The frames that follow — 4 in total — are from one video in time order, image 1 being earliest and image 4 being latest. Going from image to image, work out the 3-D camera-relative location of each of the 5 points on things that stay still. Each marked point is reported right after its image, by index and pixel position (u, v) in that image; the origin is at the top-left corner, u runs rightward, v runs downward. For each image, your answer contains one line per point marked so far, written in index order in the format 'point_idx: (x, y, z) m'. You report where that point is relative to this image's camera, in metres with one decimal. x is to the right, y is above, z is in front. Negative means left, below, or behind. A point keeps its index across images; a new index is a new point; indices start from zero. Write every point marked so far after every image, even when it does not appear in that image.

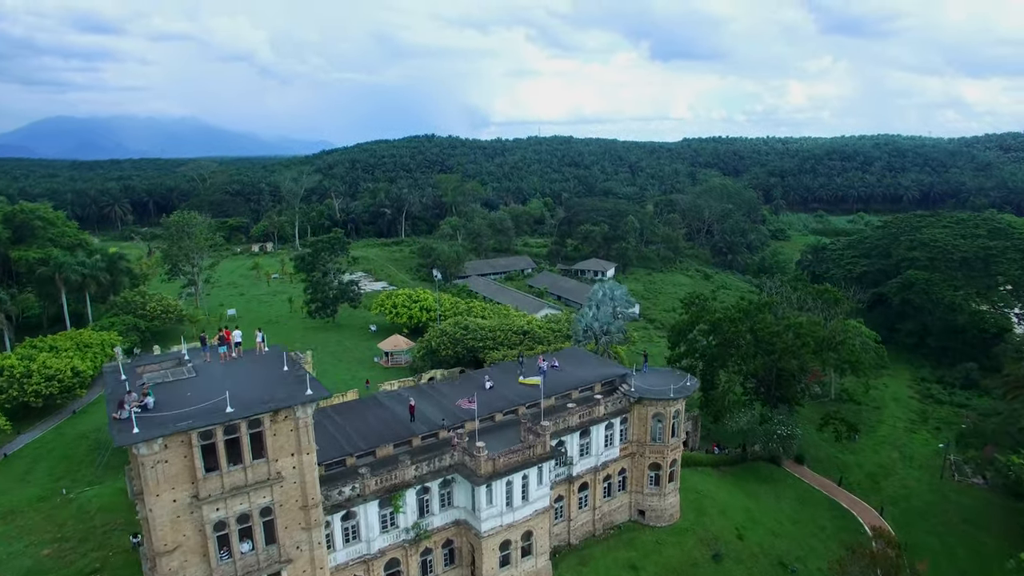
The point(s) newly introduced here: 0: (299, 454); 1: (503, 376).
0: (-3.8, -3.0, +11.2) m
1: (-0.3, -2.7, +18.9) m
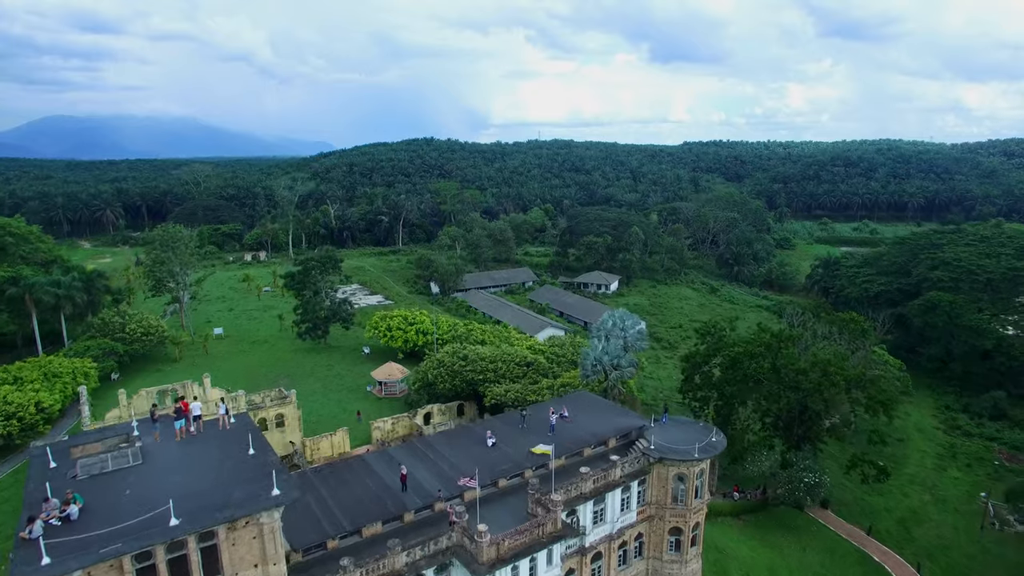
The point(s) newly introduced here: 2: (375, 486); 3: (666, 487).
0: (-3.7, -4.1, +9.2) m
1: (-0.2, -3.8, +17.0) m
2: (-3.1, -4.5, +14.1) m
3: (+4.0, -5.2, +16.4) m
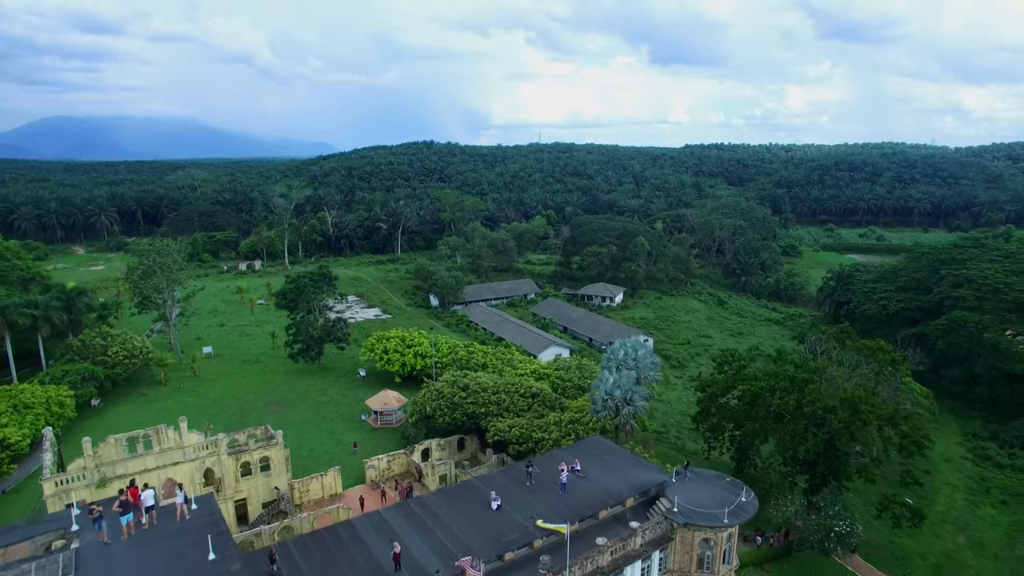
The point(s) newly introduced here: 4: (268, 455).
0: (-3.5, -5.0, +7.4) m
1: (0.0, -4.8, +15.2) m
2: (-2.9, -5.4, +12.4) m
3: (+4.2, -6.2, +14.7) m
4: (-7.7, -5.3, +19.9) m
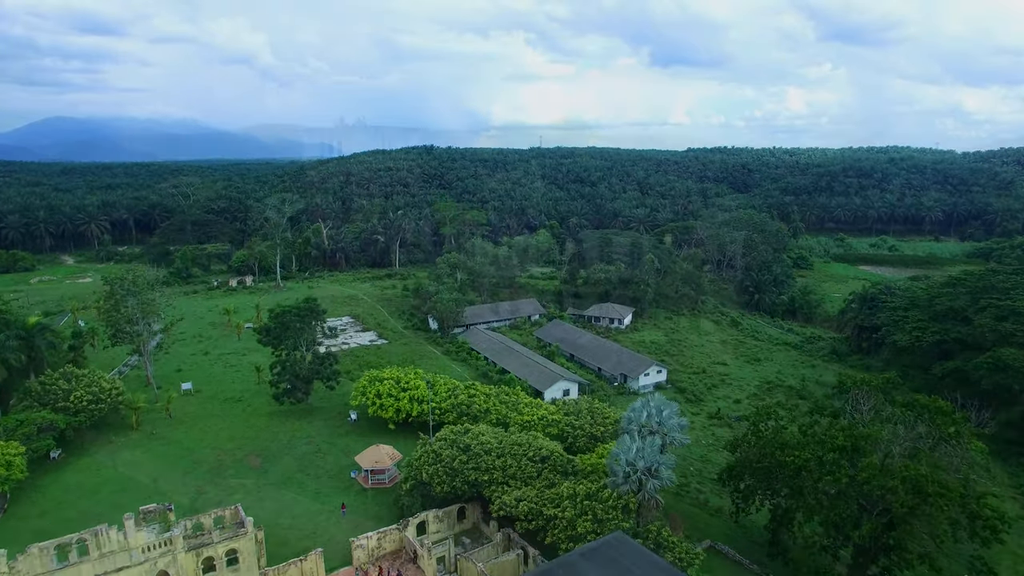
0: (-3.2, -6.7, +4.5) m
1: (+0.3, -6.5, +12.3) m
2: (-2.7, -7.1, +9.4) m
3: (+4.4, -7.9, +11.7) m
4: (-7.5, -7.0, +16.9) m
